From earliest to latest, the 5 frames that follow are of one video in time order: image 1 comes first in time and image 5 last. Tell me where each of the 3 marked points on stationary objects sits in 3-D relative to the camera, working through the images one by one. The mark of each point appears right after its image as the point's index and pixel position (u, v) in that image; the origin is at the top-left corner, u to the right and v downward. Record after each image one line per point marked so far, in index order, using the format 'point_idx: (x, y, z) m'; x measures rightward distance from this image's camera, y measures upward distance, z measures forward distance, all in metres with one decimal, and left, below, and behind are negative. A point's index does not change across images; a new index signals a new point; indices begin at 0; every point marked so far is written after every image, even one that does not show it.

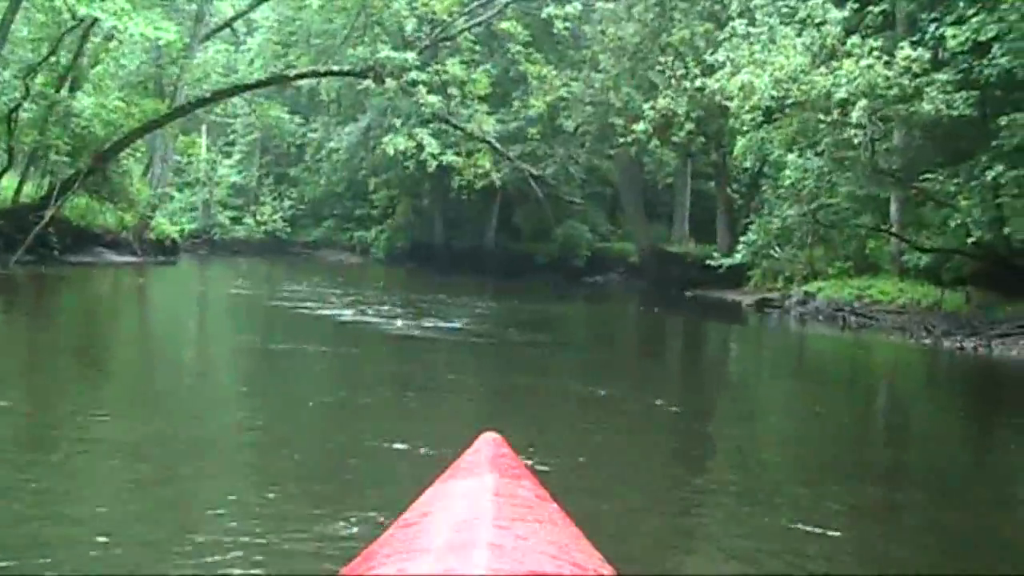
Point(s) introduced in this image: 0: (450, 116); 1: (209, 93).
0: (-0.5, +1.5, +15.1) m
1: (-2.7, +1.7, +15.6) m
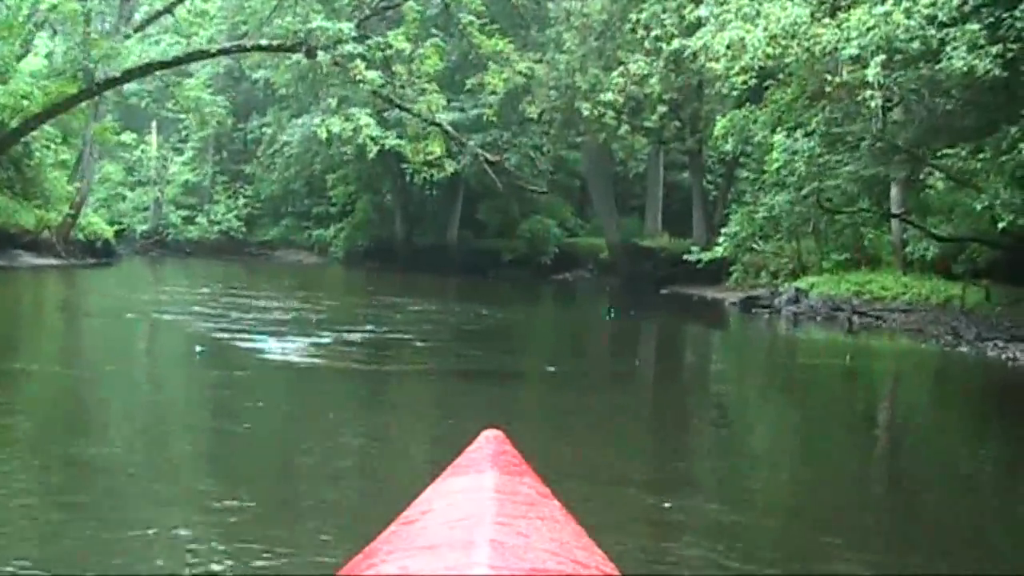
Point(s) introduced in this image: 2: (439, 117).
0: (-0.9, +1.5, +13.4) m
1: (-3.0, +1.7, +13.8) m
2: (-0.6, +1.4, +14.3) m
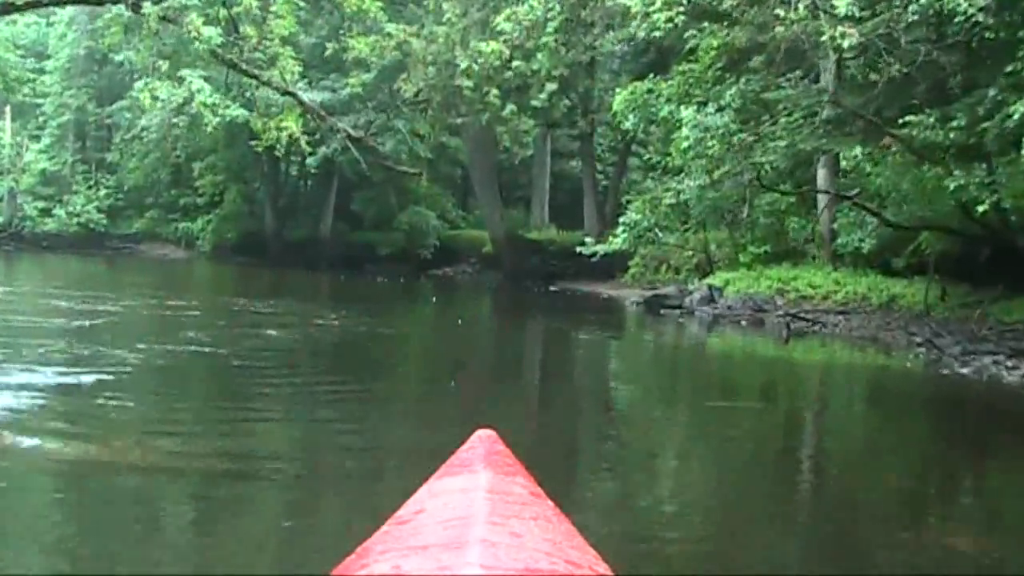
0: (-1.7, +1.5, +11.4) m
1: (-3.9, +1.7, +11.7) m
2: (-1.5, +1.4, +12.3) m
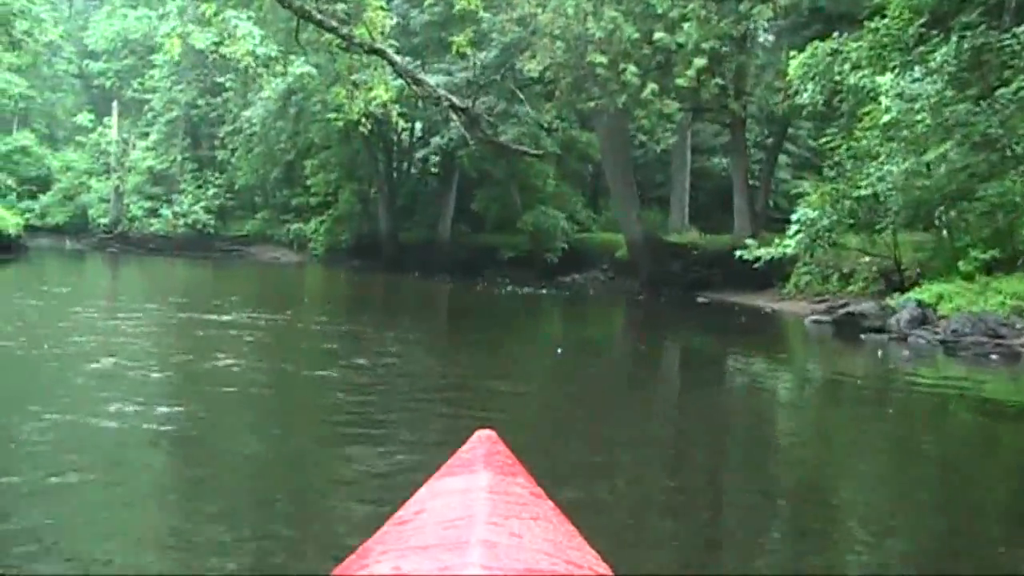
0: (-1.0, +1.4, +8.9) m
1: (-3.1, +1.6, +9.4) m
2: (-0.7, +1.3, +9.8) m
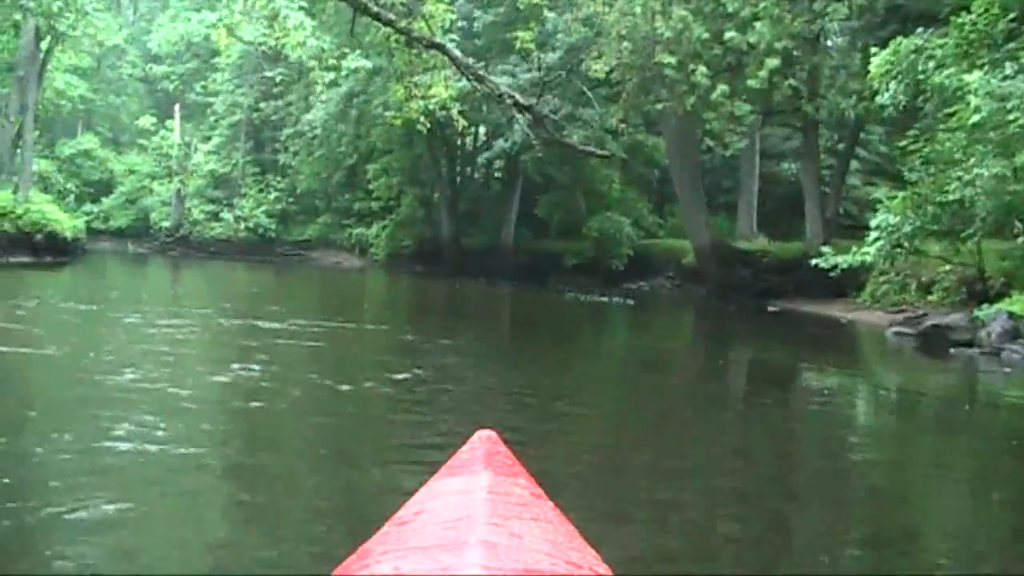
0: (-0.7, +1.4, +8.5) m
1: (-2.8, +1.6, +9.0) m
2: (-0.3, +1.3, +9.4) m
